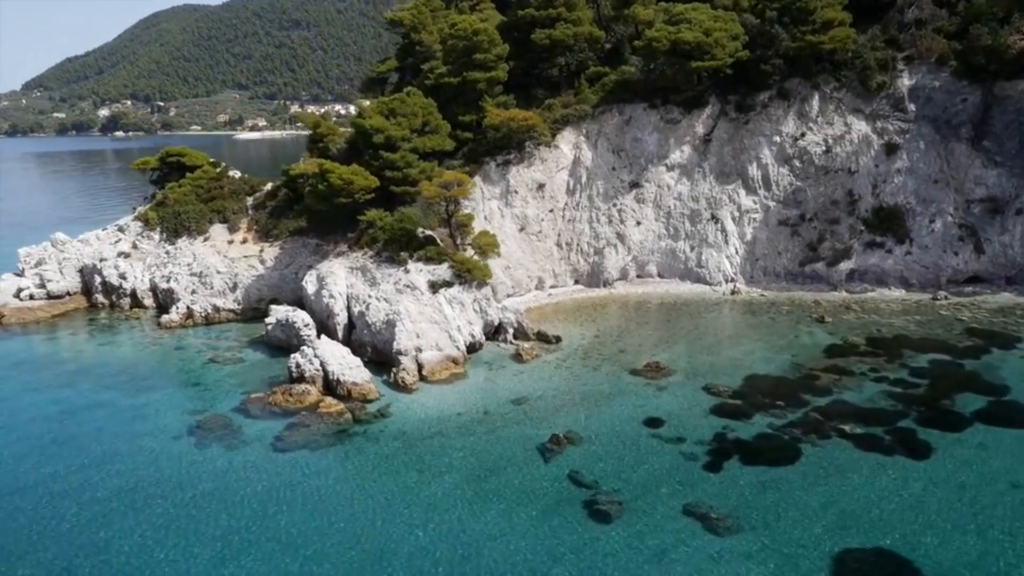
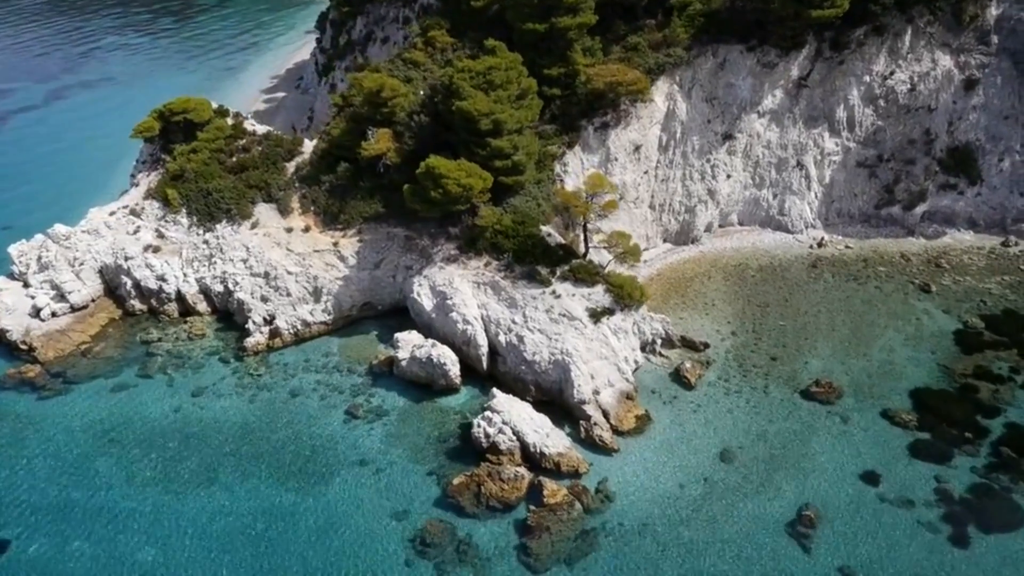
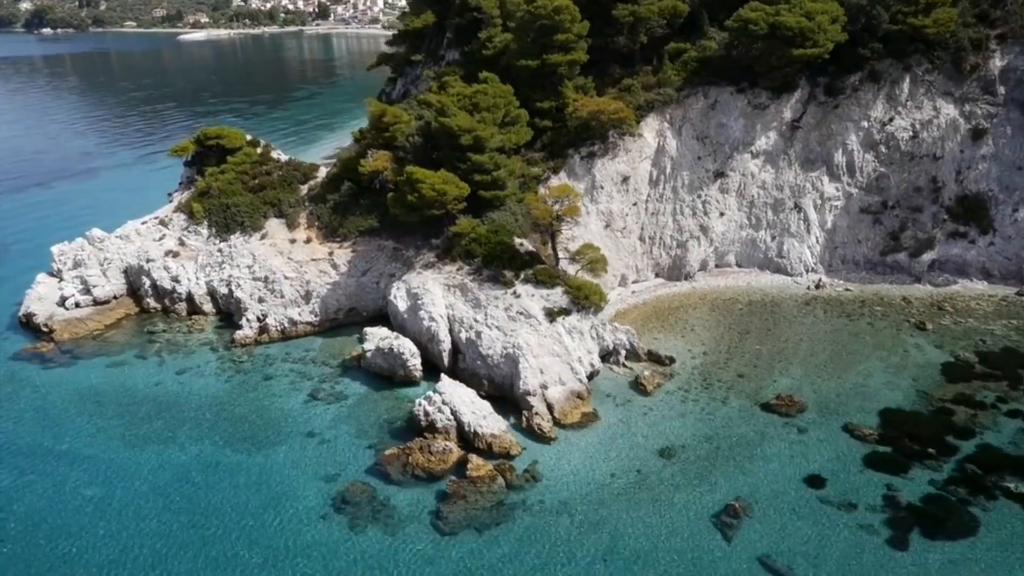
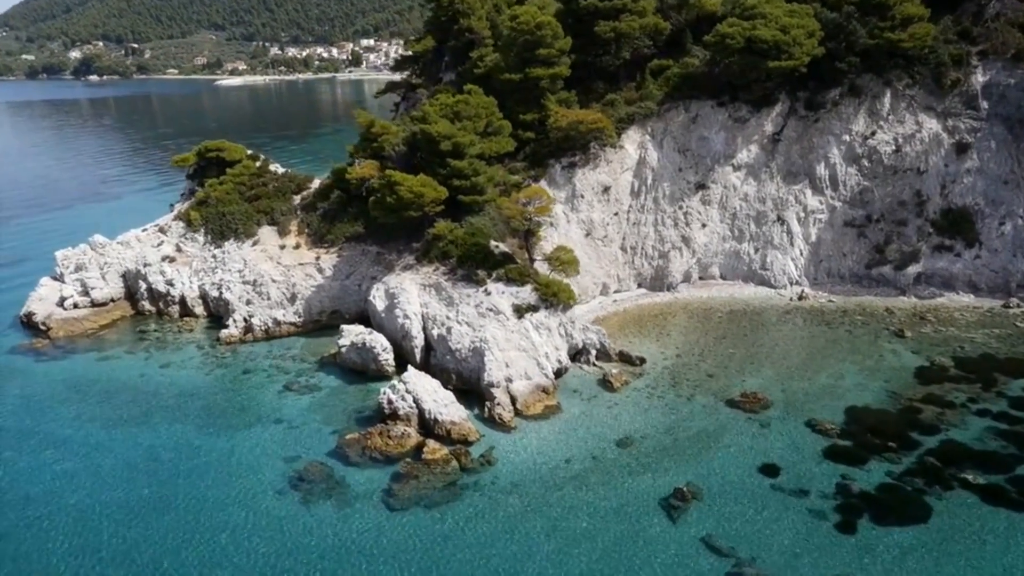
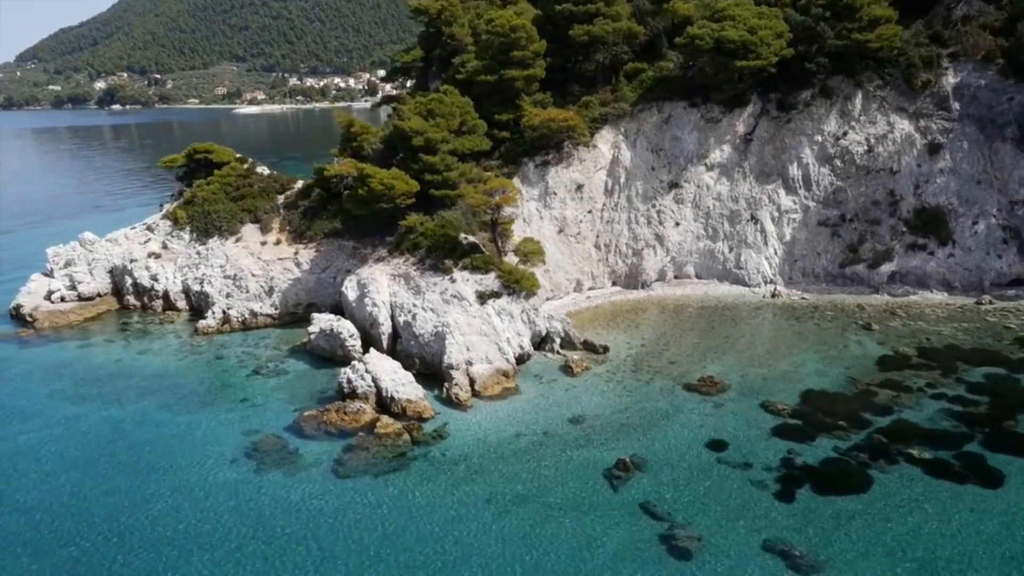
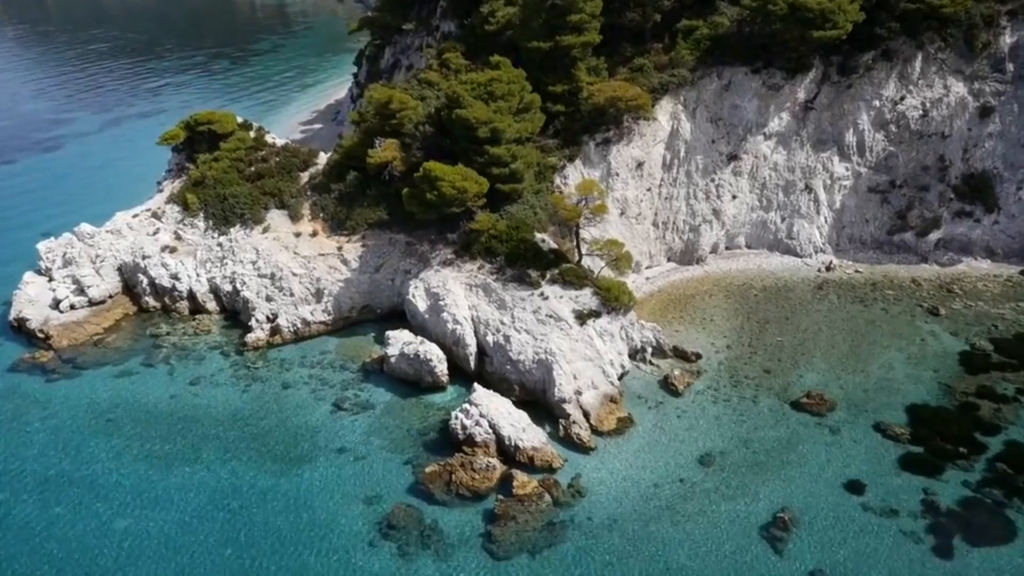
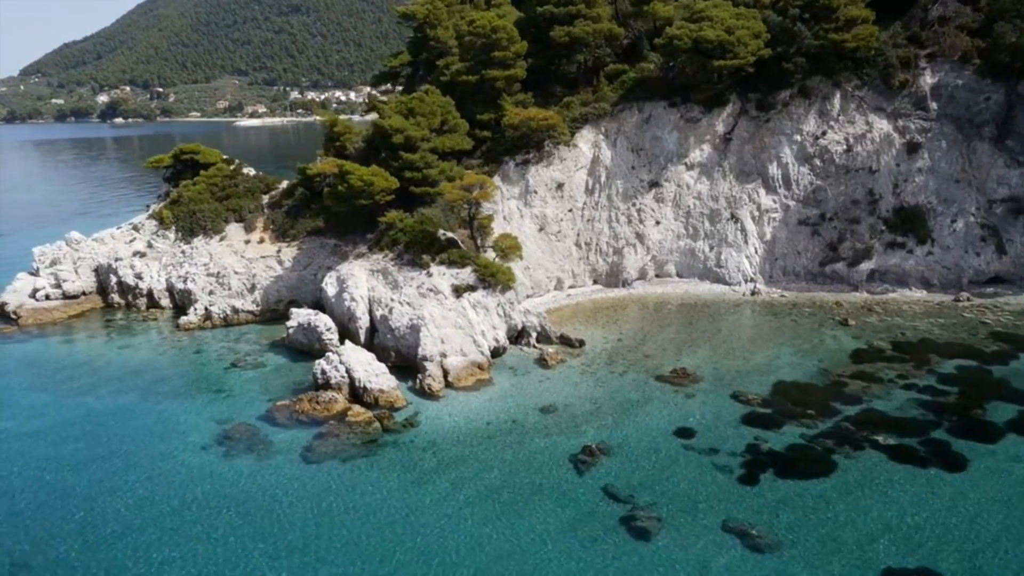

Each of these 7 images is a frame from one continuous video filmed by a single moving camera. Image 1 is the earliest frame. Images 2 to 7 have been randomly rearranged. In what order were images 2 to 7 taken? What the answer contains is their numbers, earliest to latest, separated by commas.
7, 5, 4, 3, 6, 2
